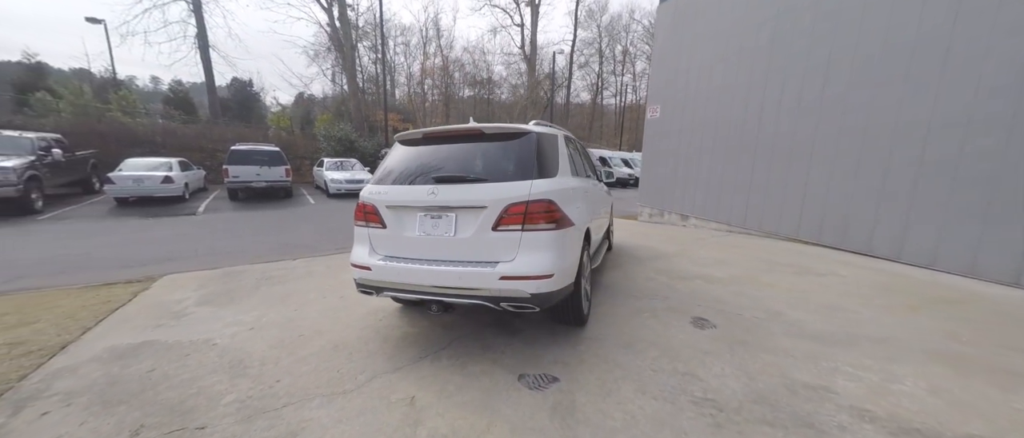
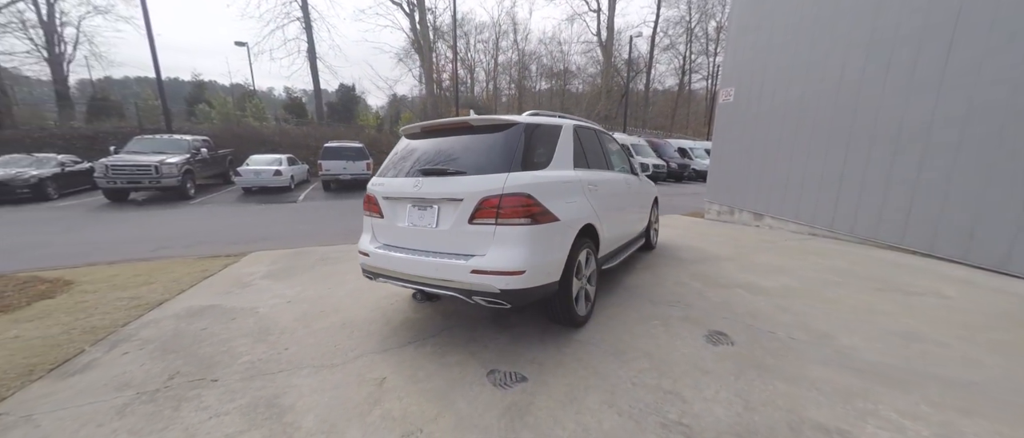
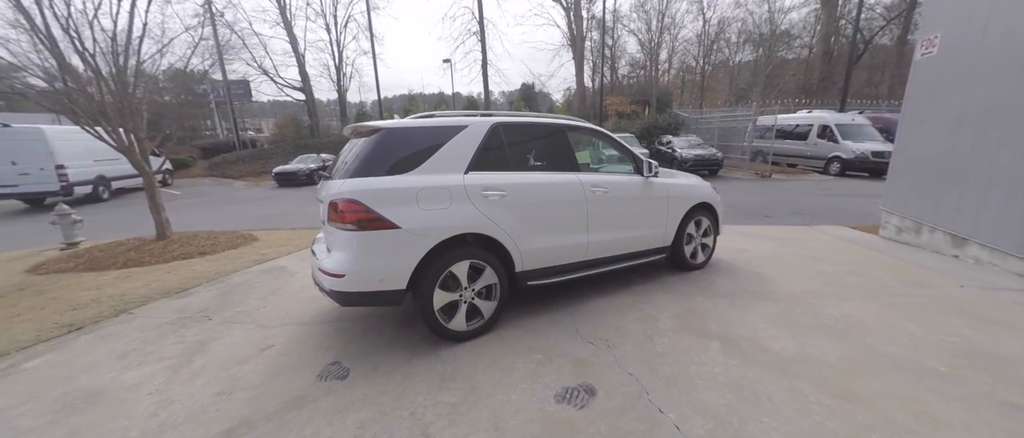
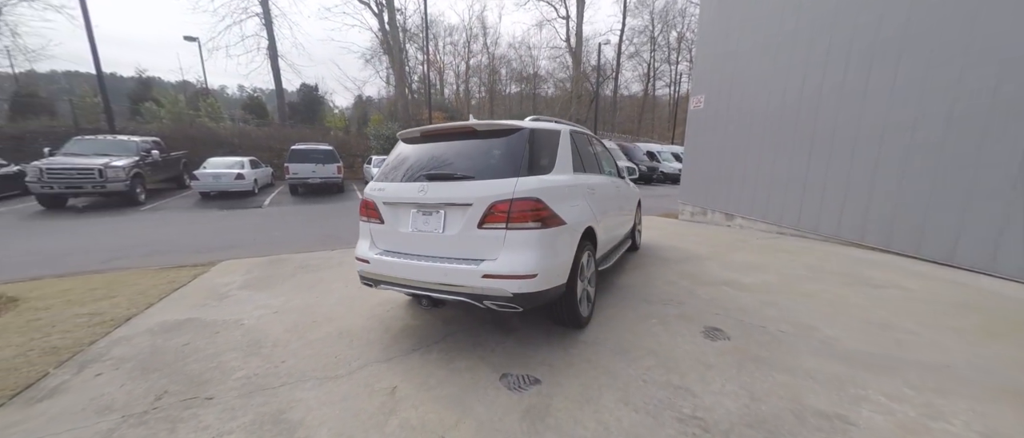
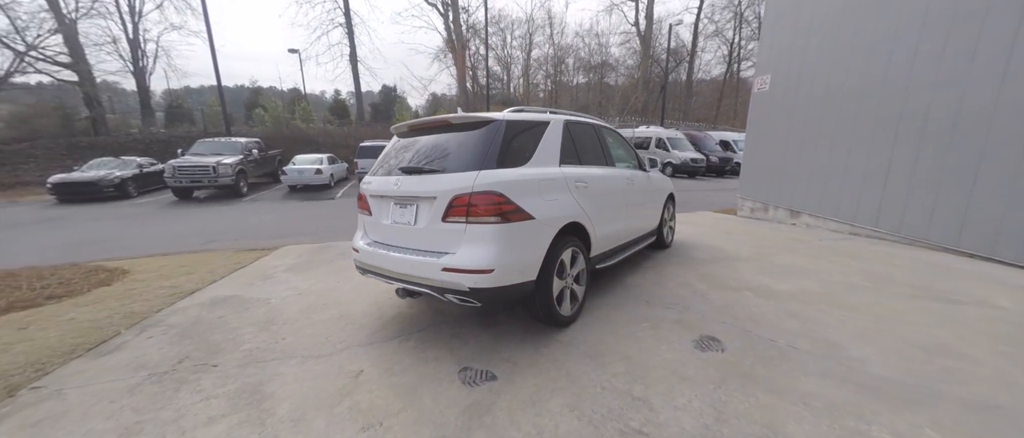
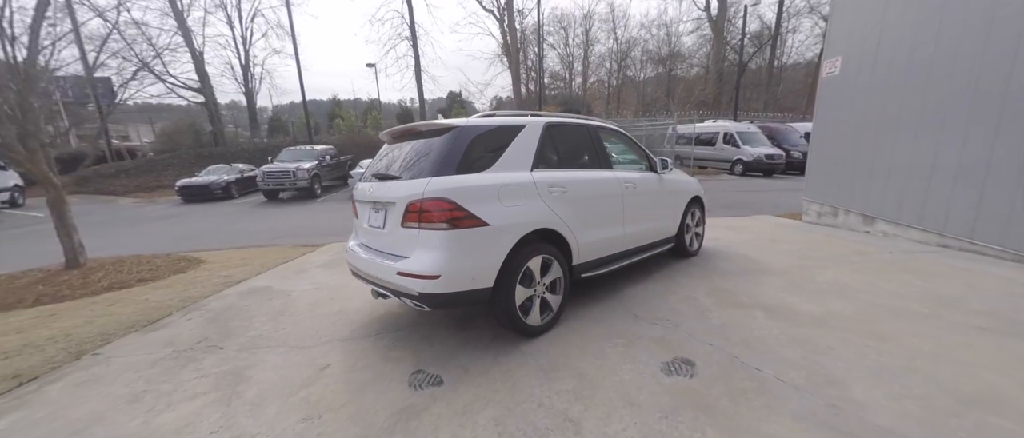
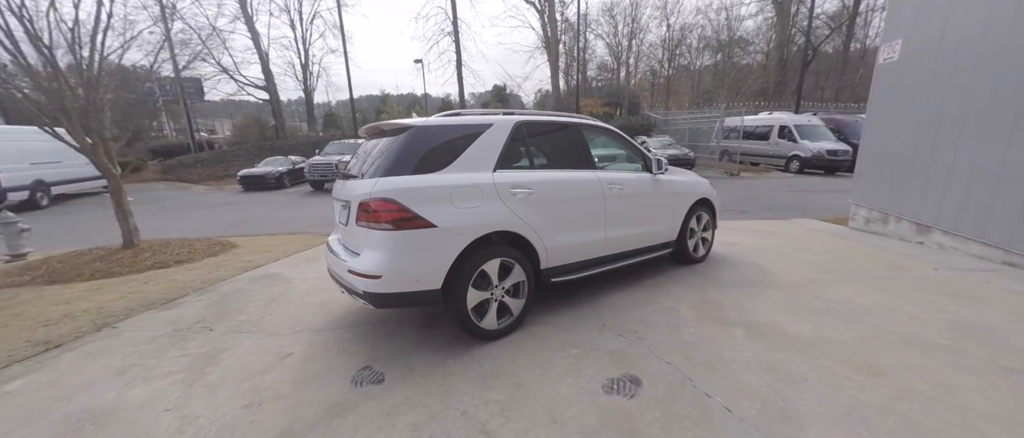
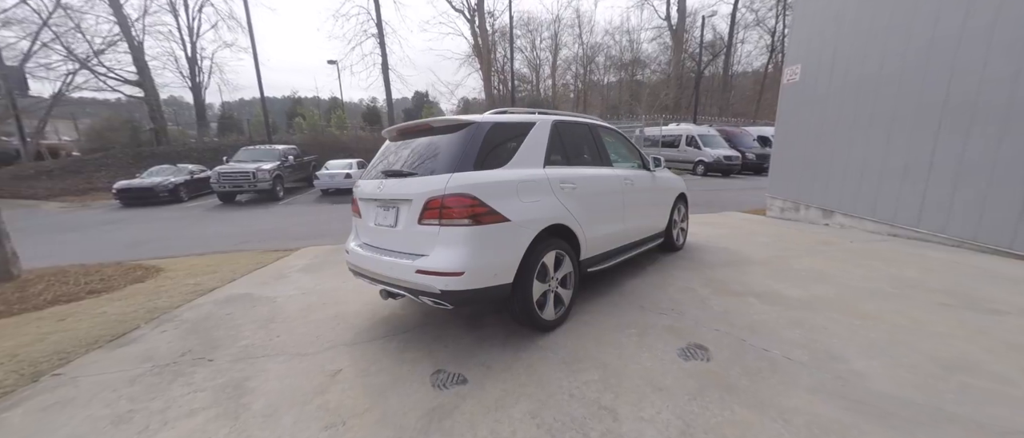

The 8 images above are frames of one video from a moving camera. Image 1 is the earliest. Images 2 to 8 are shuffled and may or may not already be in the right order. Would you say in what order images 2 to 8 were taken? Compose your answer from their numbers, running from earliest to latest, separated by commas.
4, 2, 5, 8, 6, 7, 3
